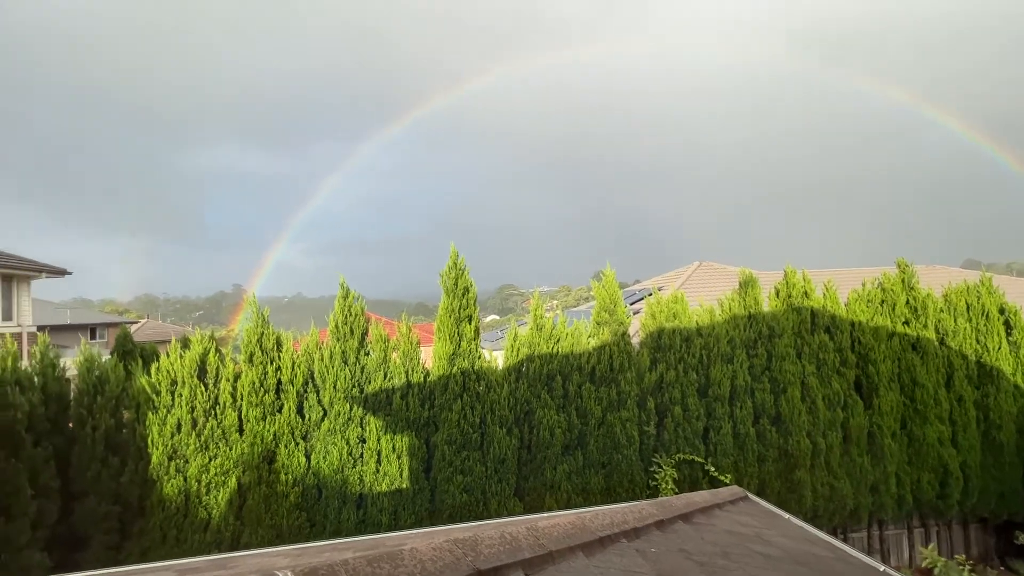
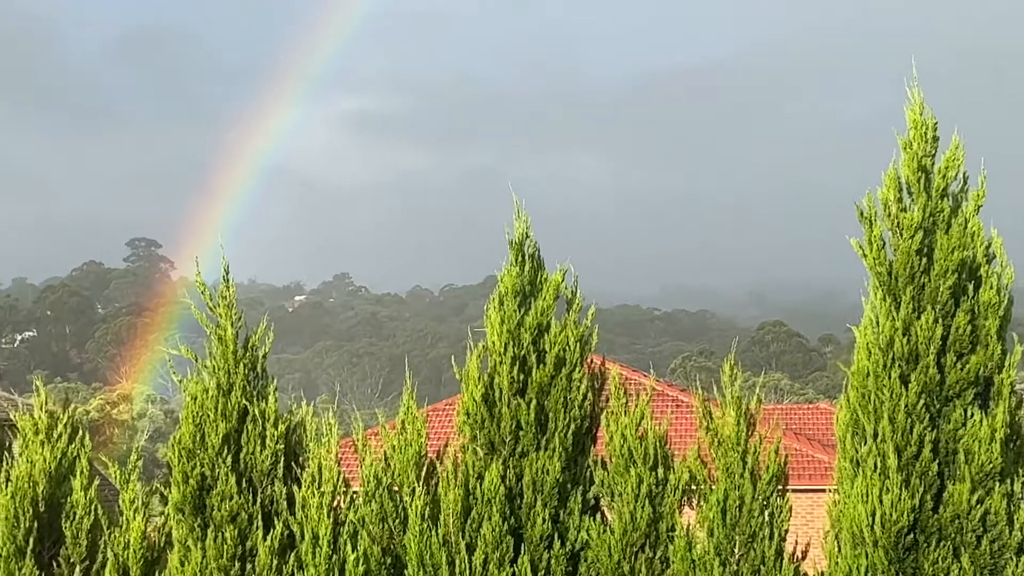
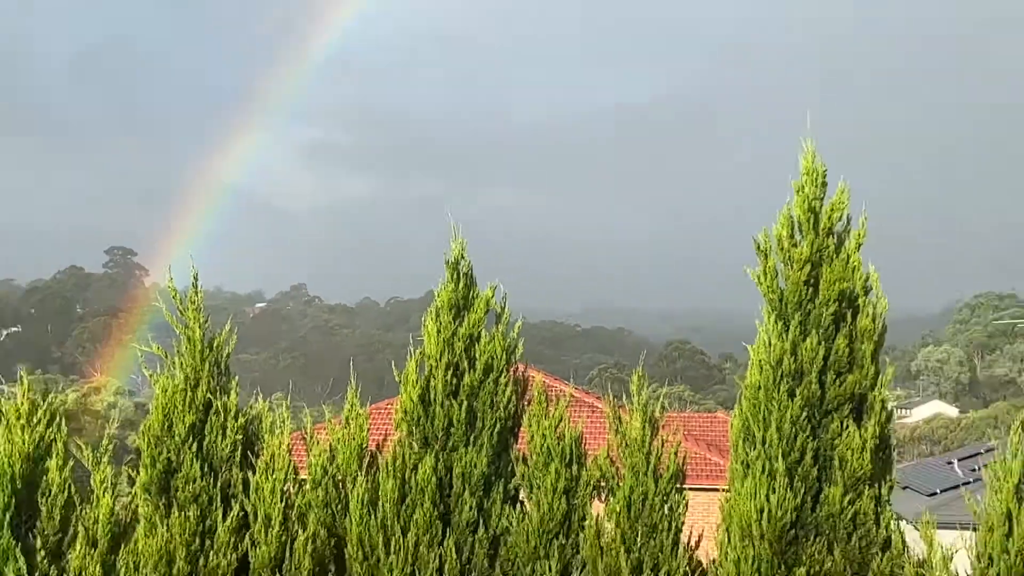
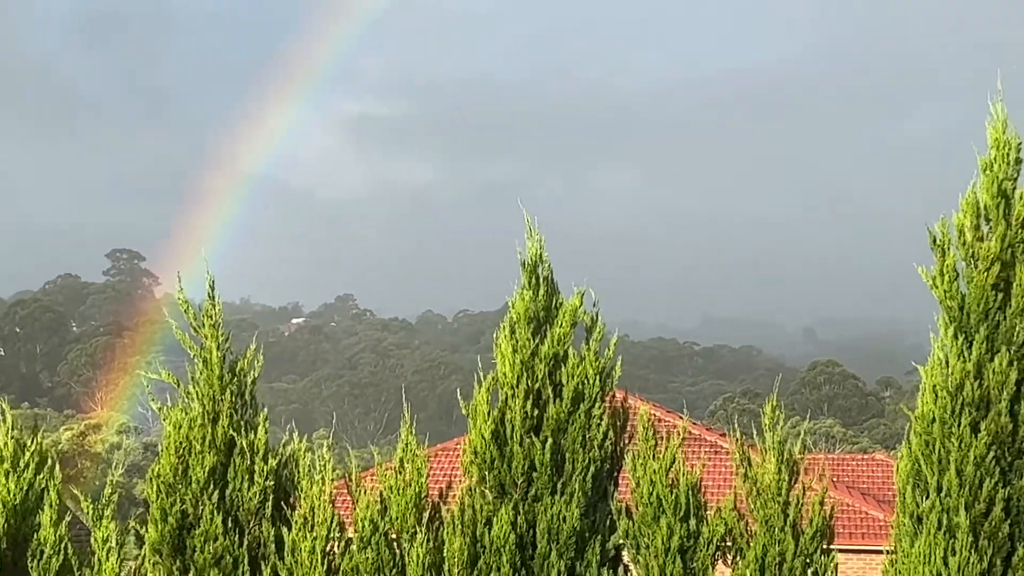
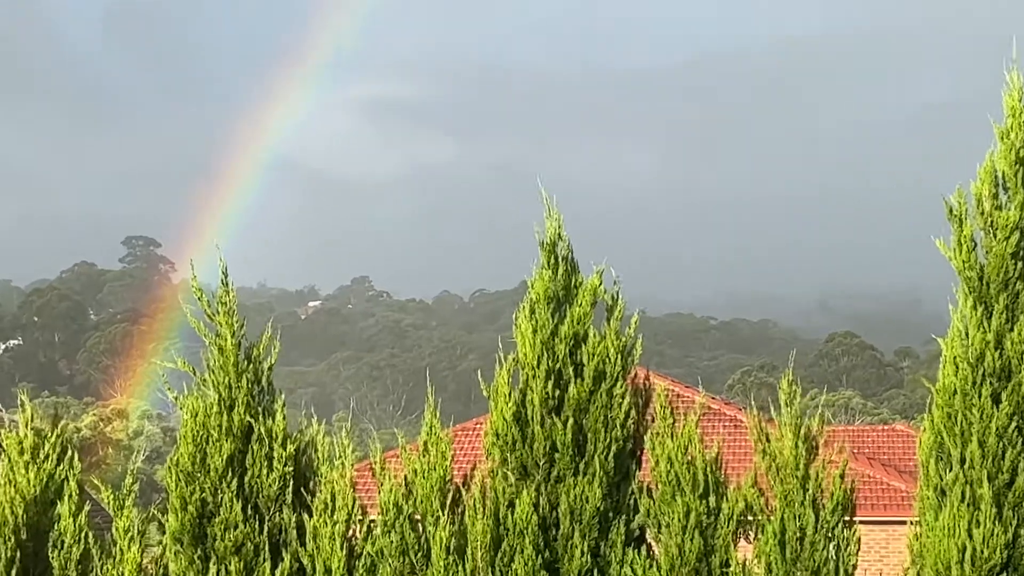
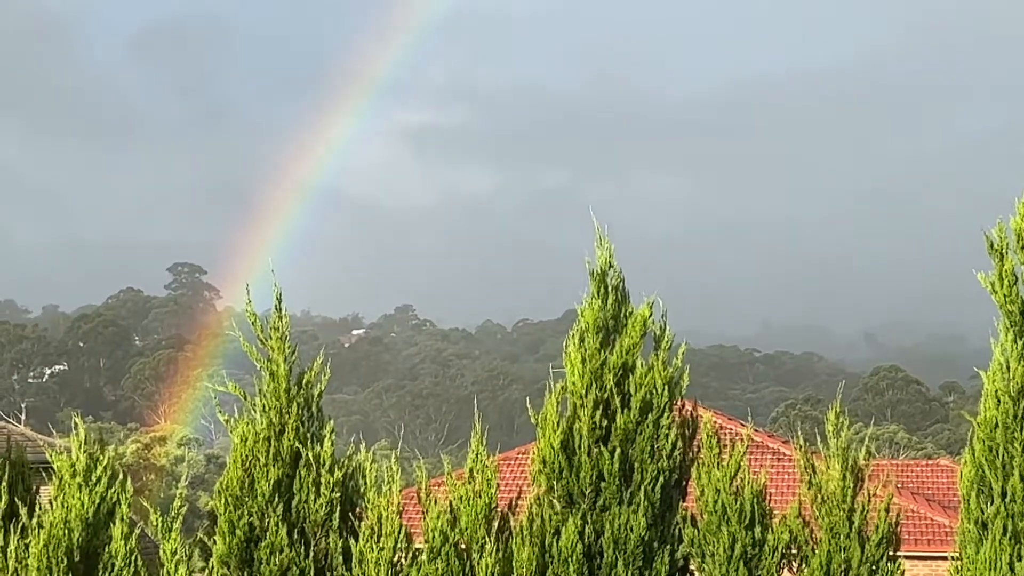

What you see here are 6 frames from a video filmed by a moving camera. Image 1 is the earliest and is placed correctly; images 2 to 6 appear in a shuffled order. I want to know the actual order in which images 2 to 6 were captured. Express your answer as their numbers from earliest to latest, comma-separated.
2, 5, 6, 4, 3
